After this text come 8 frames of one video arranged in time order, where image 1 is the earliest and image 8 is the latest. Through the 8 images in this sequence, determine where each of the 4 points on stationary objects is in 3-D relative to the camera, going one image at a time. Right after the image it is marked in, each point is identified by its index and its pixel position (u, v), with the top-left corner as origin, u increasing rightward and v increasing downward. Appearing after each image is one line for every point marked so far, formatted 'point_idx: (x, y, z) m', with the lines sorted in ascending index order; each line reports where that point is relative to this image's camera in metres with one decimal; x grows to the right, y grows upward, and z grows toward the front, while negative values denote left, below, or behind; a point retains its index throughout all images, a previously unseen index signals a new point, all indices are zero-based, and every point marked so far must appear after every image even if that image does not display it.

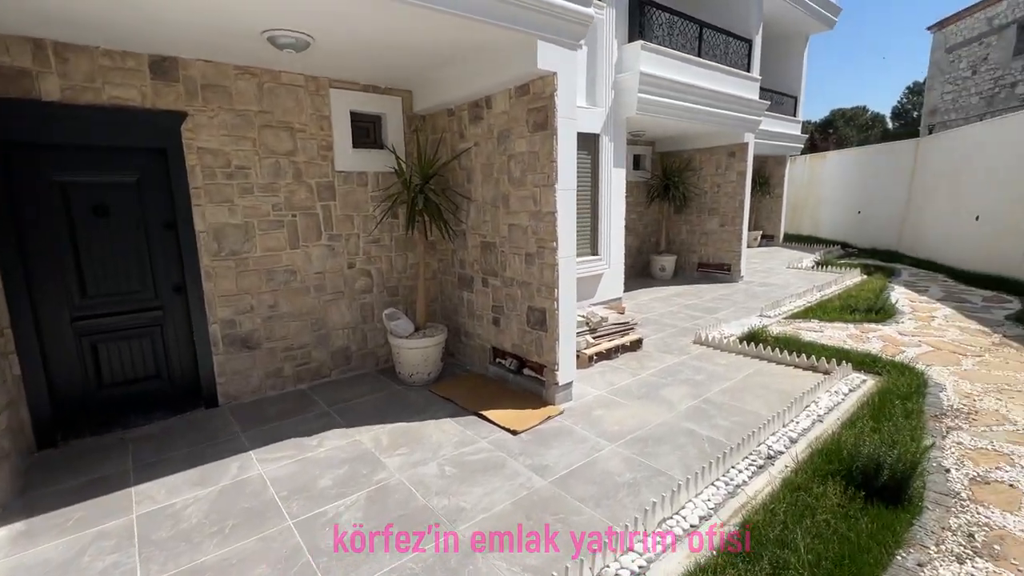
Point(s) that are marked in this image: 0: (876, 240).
0: (+9.6, +1.3, +12.4) m
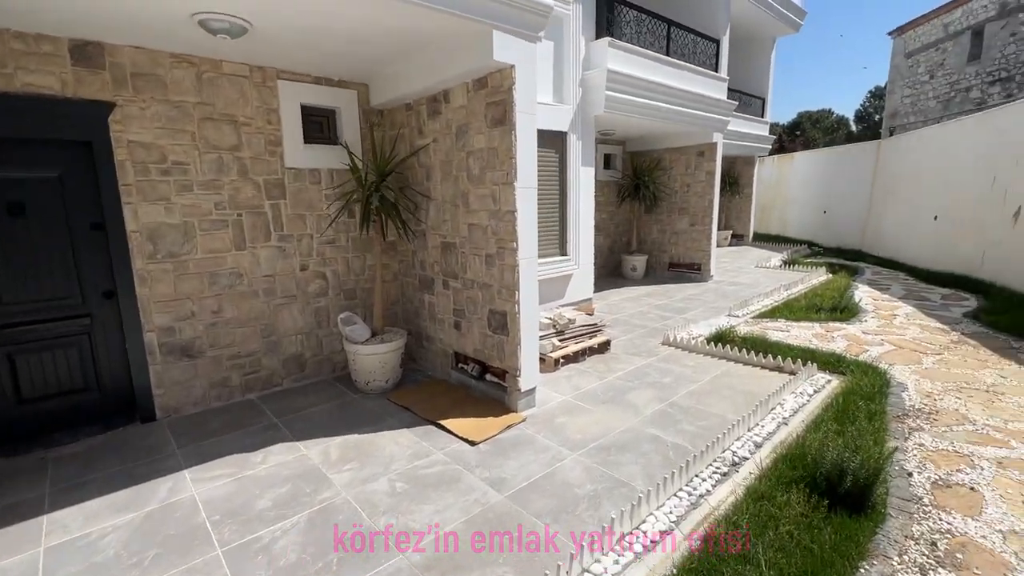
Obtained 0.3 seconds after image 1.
0: (+8.8, +1.3, +12.7) m
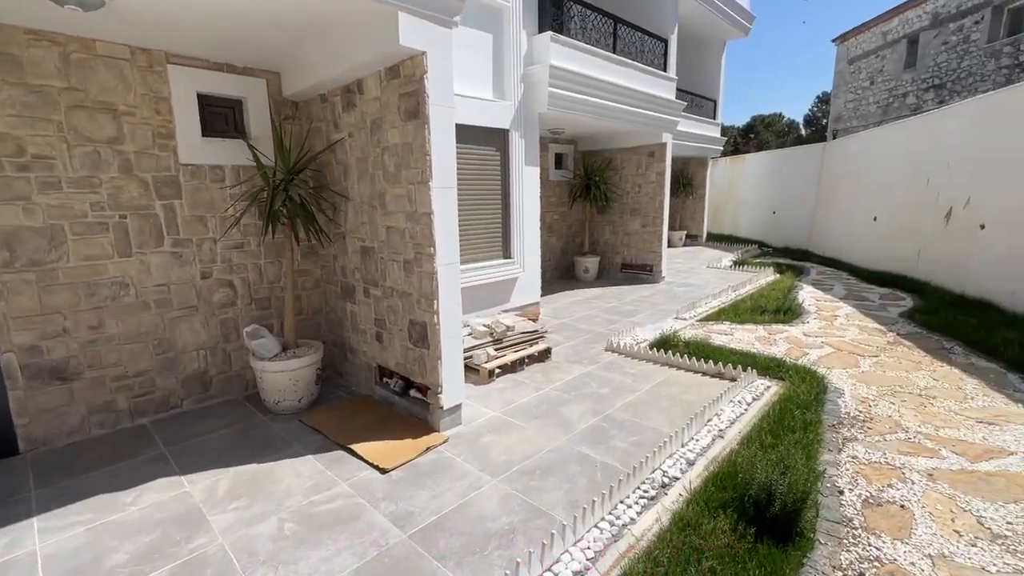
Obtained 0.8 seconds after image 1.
0: (+7.6, +1.3, +13.0) m
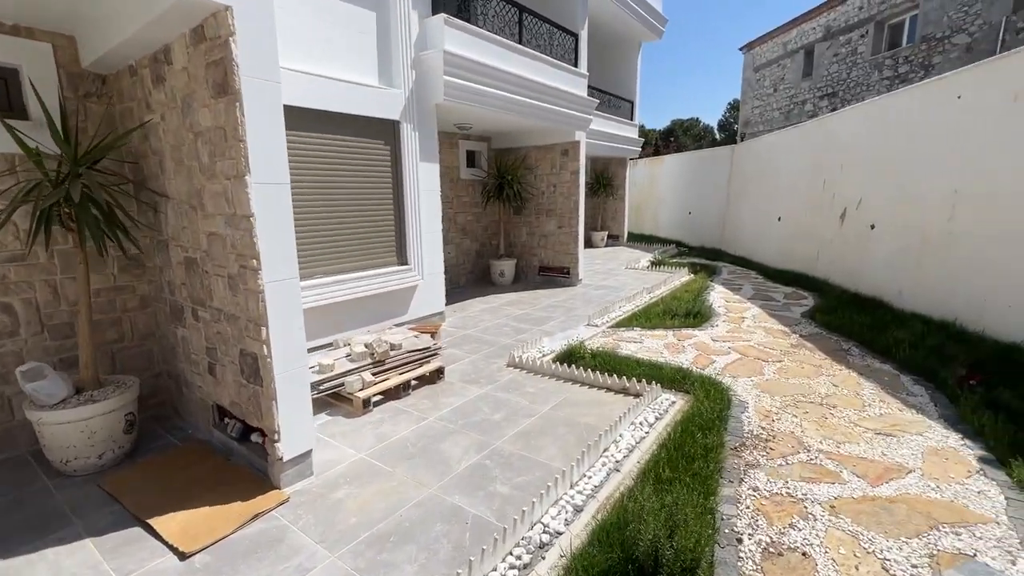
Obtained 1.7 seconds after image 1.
0: (+5.4, +1.4, +13.4) m
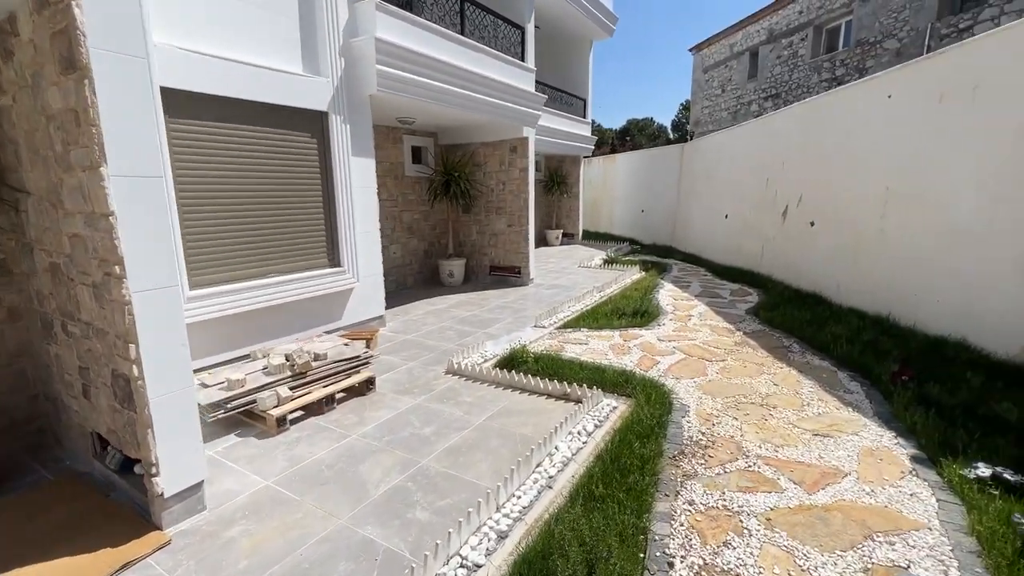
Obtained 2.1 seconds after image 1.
0: (+4.1, +1.5, +13.5) m
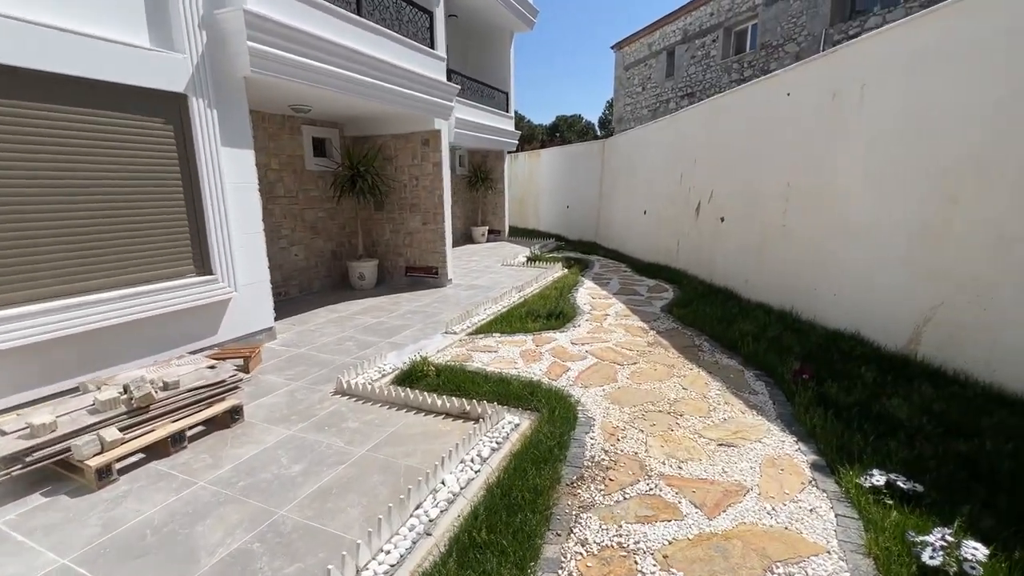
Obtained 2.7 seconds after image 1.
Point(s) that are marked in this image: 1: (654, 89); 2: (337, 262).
0: (+2.0, +1.6, +13.5) m
1: (+4.9, +6.9, +16.3) m
2: (-2.9, +0.4, +7.9) m
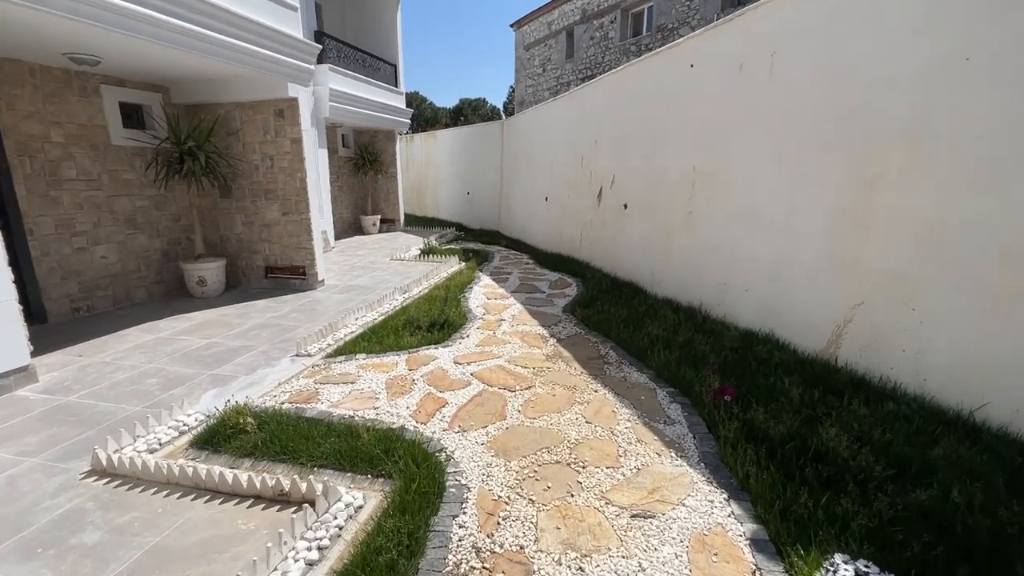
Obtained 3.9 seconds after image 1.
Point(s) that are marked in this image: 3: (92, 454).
0: (-0.8, +1.8, +12.6) m
1: (+1.4, +7.2, +15.7) m
2: (-4.6, +0.3, +6.3) m
3: (-2.3, -0.9, +2.6) m
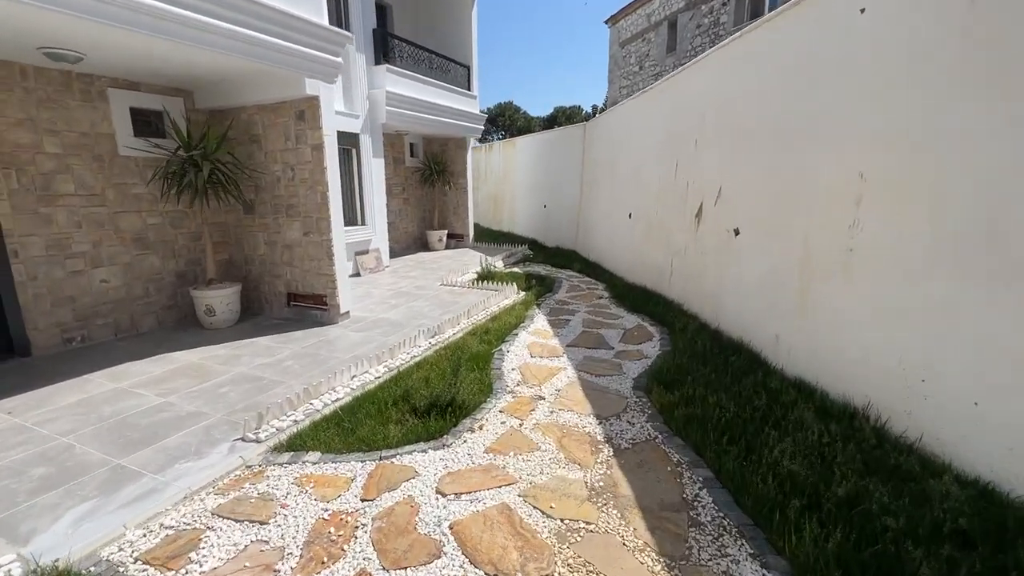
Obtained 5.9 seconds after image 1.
0: (+1.1, +1.2, +11.1) m
1: (+4.1, +6.5, +13.8) m
2: (-3.9, 0.0, +5.6) m
3: (-2.4, -1.2, +1.6) m
